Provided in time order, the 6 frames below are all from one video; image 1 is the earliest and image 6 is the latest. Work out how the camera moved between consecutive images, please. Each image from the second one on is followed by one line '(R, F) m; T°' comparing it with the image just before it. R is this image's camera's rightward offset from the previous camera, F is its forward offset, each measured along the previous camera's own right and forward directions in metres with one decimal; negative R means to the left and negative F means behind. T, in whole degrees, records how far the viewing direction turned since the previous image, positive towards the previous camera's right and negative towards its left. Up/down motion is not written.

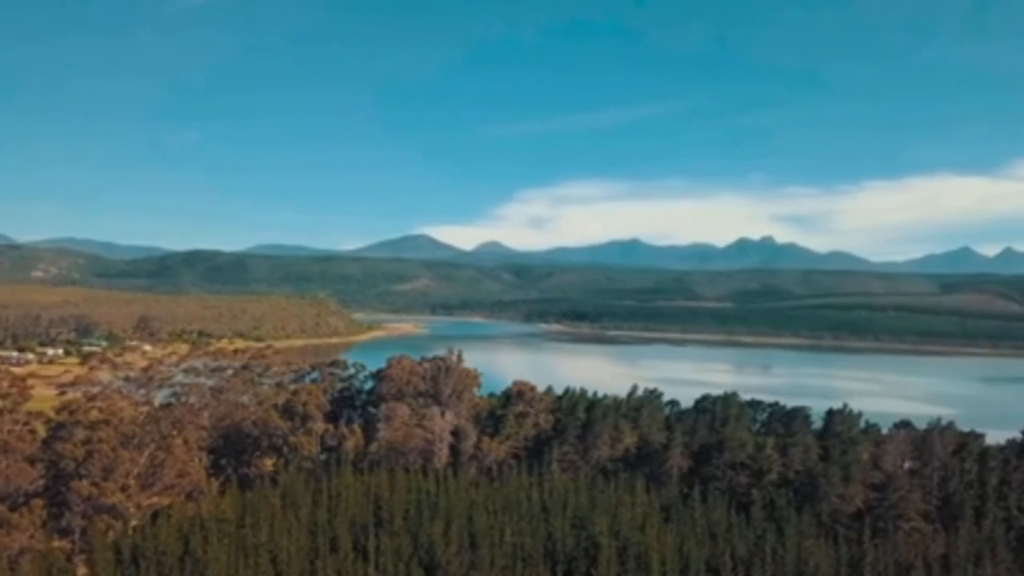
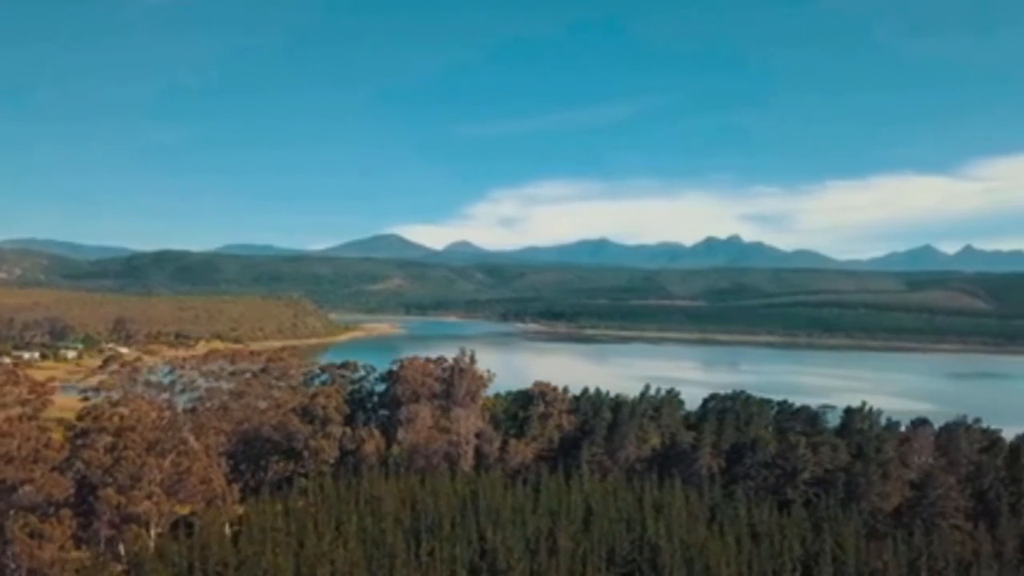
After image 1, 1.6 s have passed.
(-4.1, +0.4) m; +3°
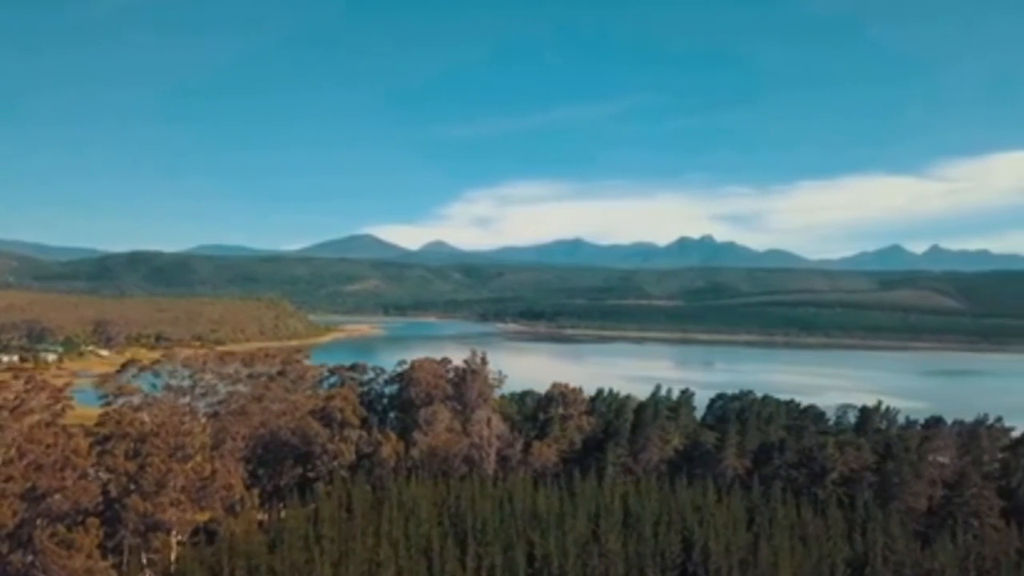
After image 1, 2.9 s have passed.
(-3.5, +0.4) m; +2°
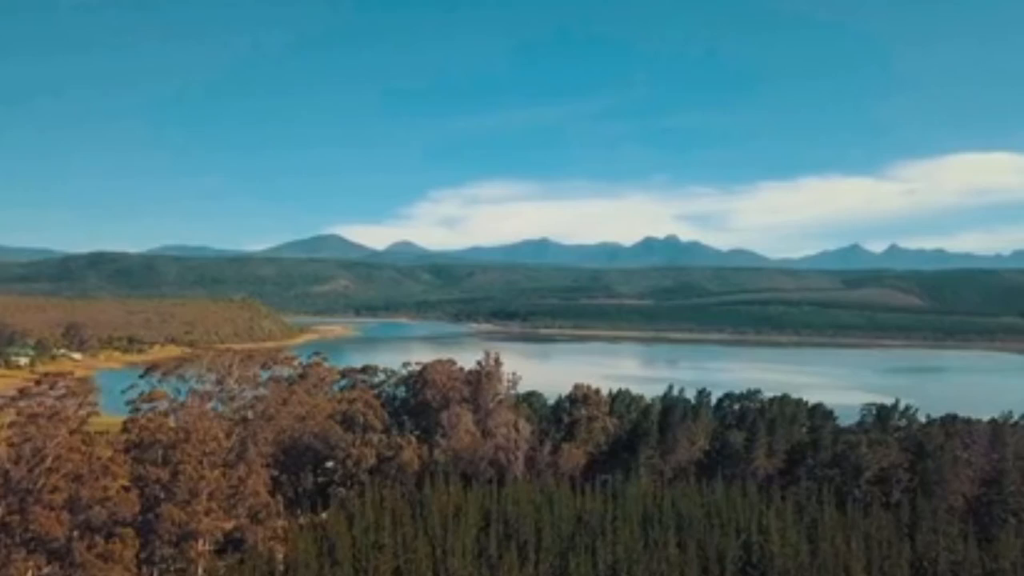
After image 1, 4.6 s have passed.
(-4.4, +0.7) m; +3°
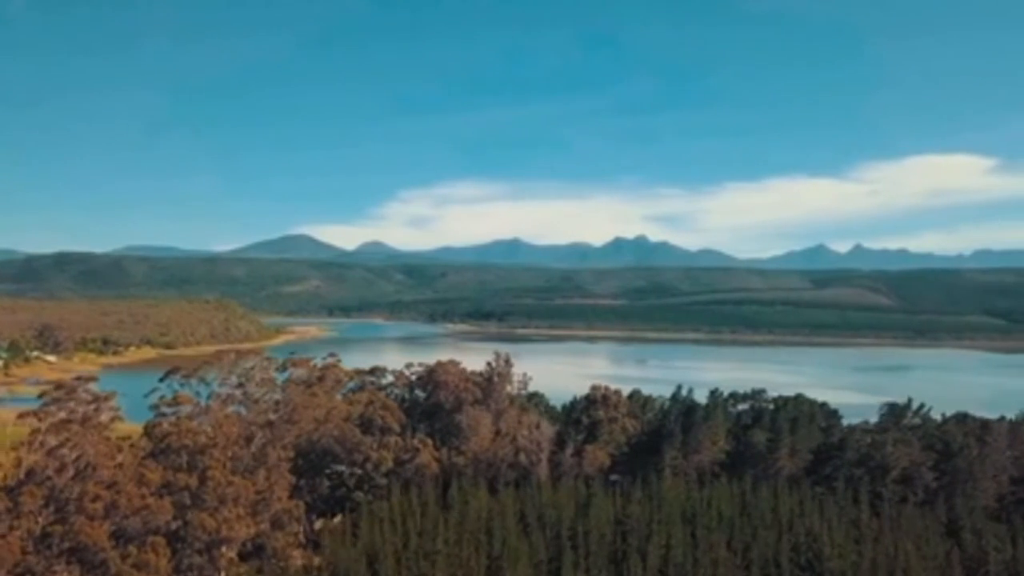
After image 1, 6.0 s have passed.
(-3.7, +0.7) m; +3°
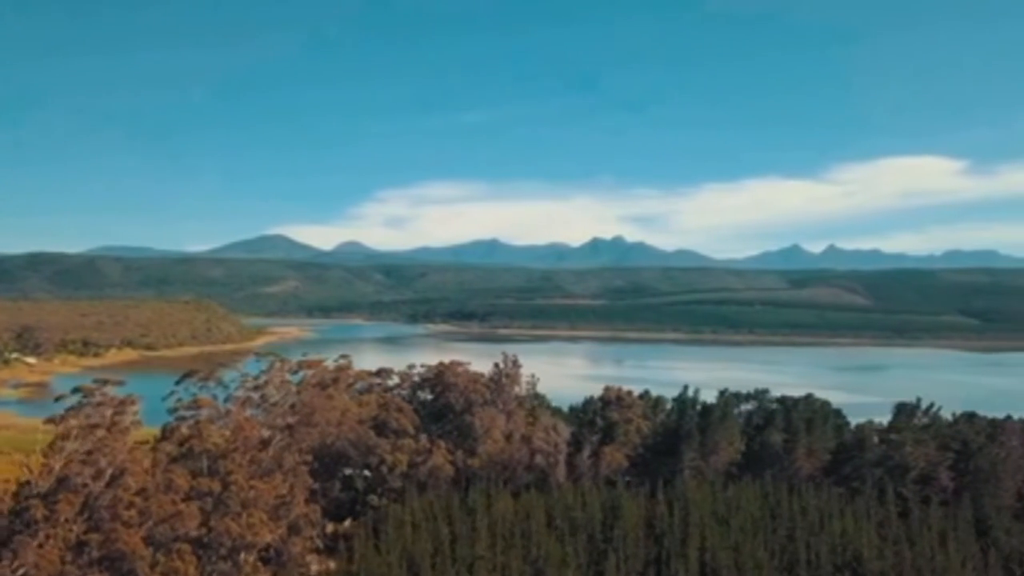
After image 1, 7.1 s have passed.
(-2.8, +0.6) m; +2°
